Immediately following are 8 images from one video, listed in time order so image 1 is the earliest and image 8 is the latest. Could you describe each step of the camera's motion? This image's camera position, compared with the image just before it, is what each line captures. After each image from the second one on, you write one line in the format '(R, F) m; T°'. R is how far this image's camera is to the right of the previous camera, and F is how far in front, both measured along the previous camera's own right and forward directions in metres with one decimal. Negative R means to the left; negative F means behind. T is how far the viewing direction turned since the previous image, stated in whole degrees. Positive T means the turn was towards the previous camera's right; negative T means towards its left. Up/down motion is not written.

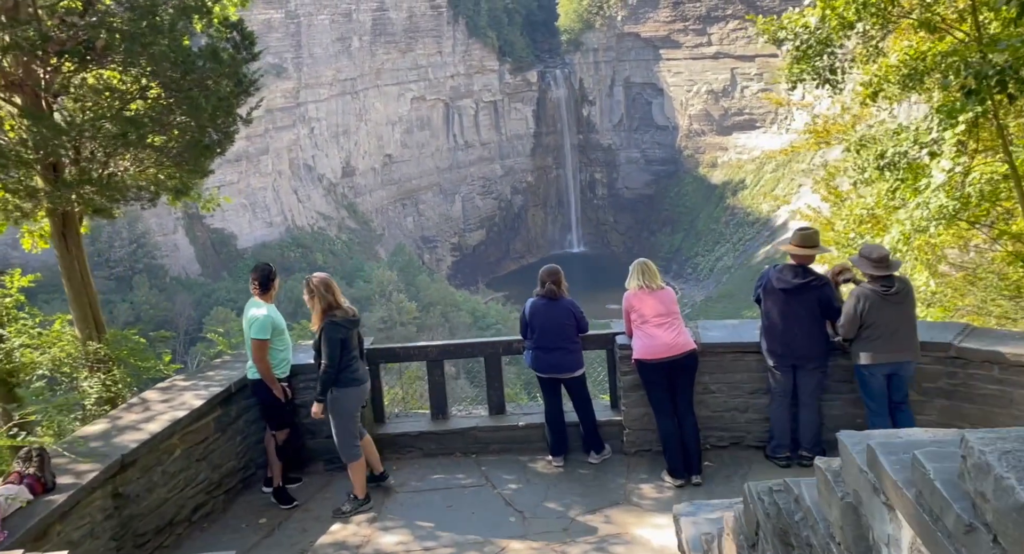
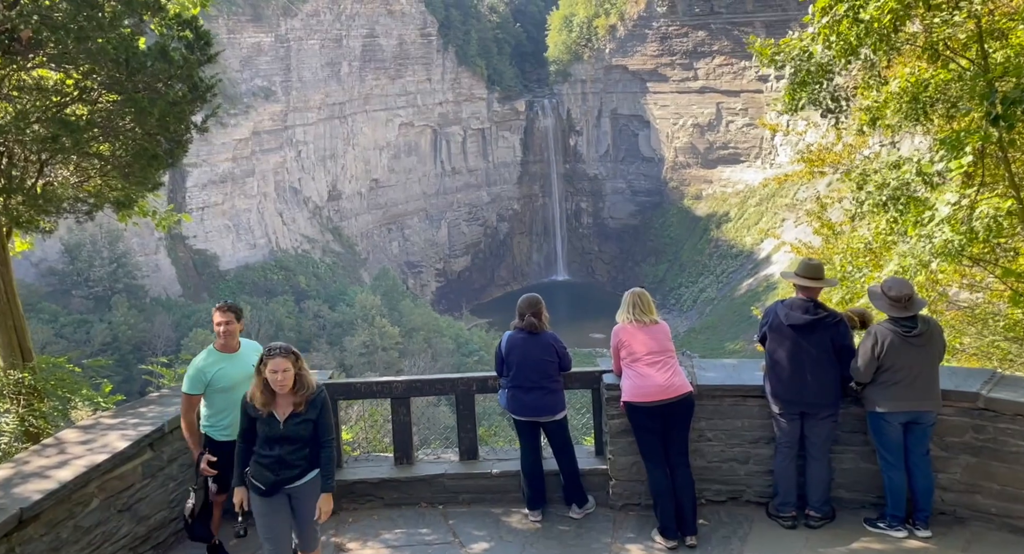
(+0.1, +0.6) m; +1°
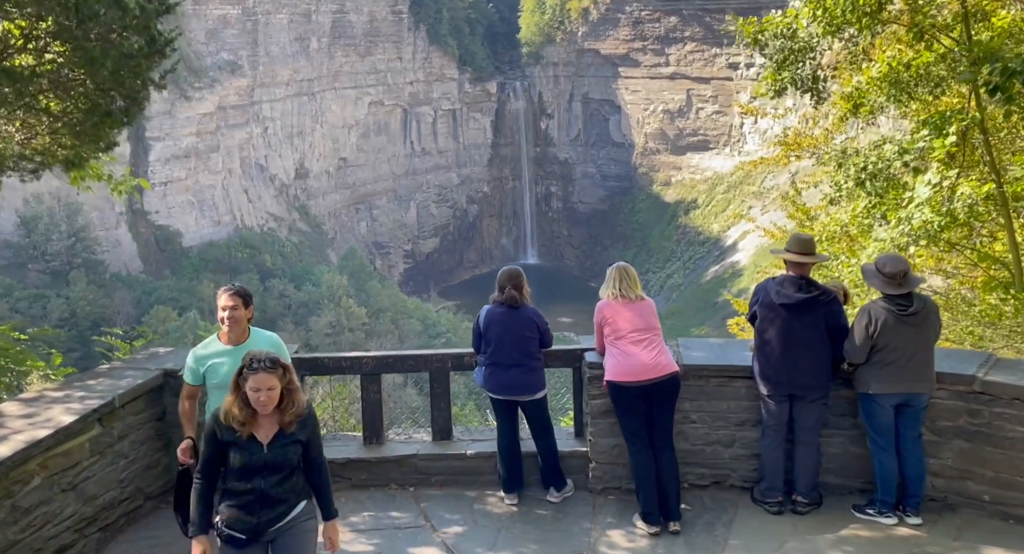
(-0.1, +0.3) m; +2°
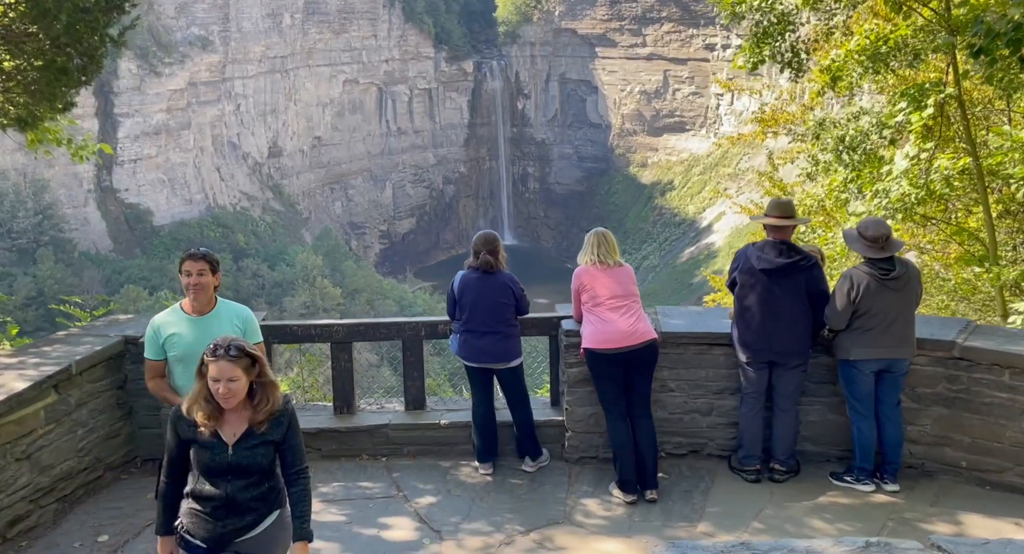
(0.0, +0.1) m; +2°
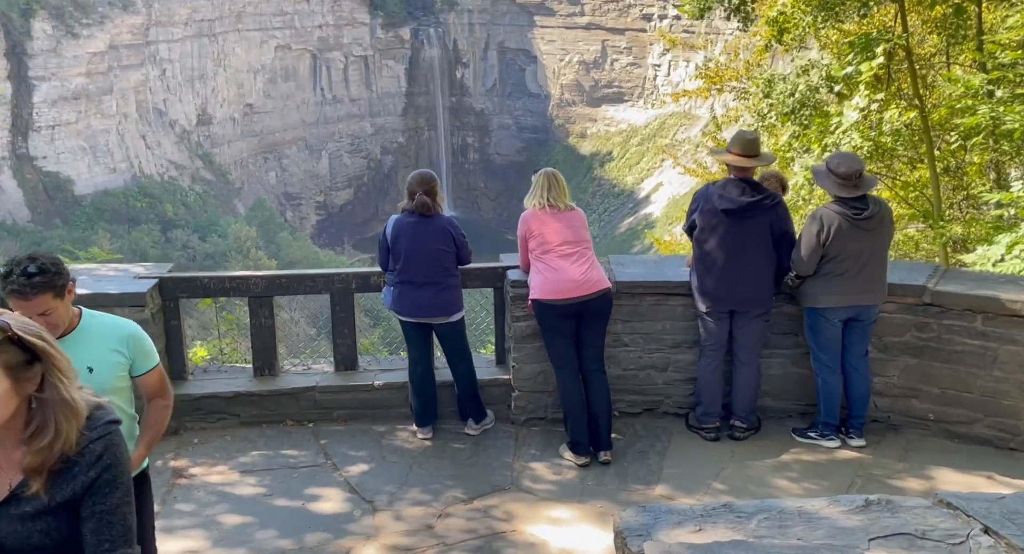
(0.0, +0.4) m; +4°
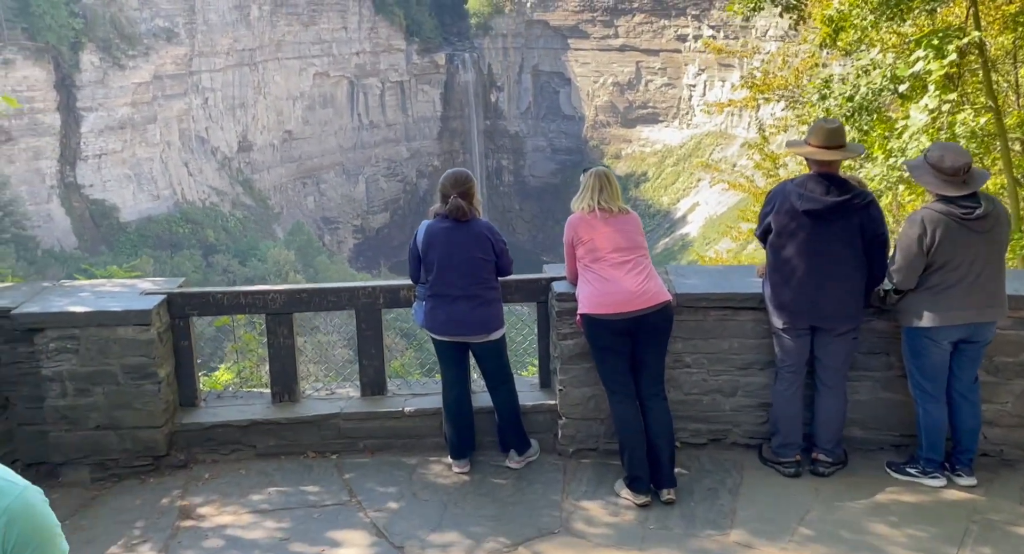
(-0.1, +0.5) m; -2°
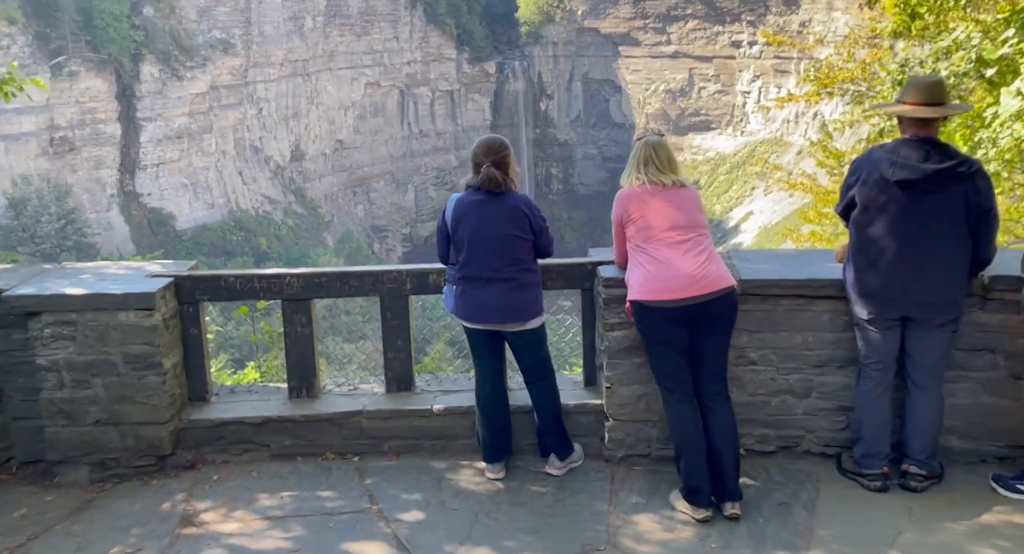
(0.0, +0.4) m; -3°
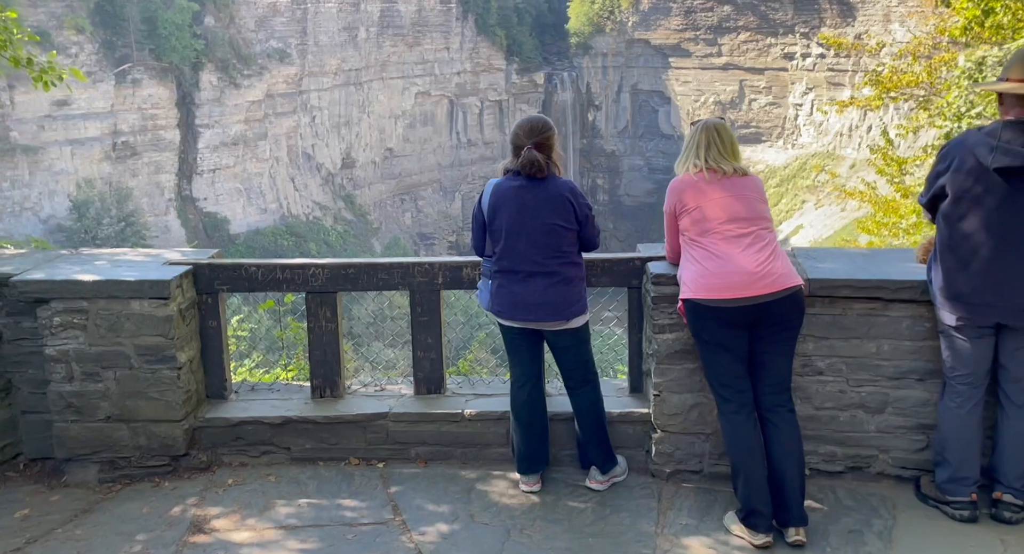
(0.0, +0.3) m; -3°
